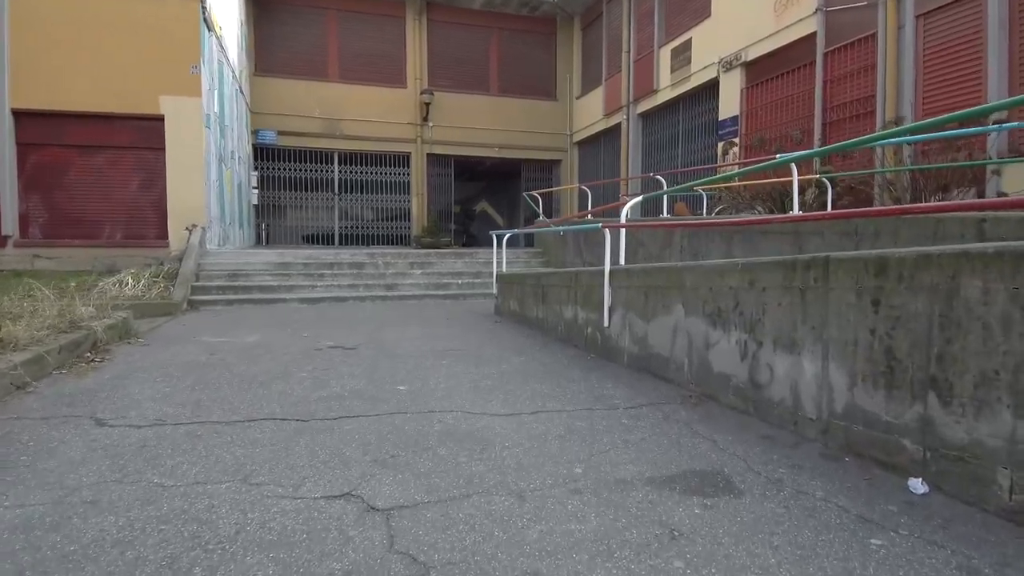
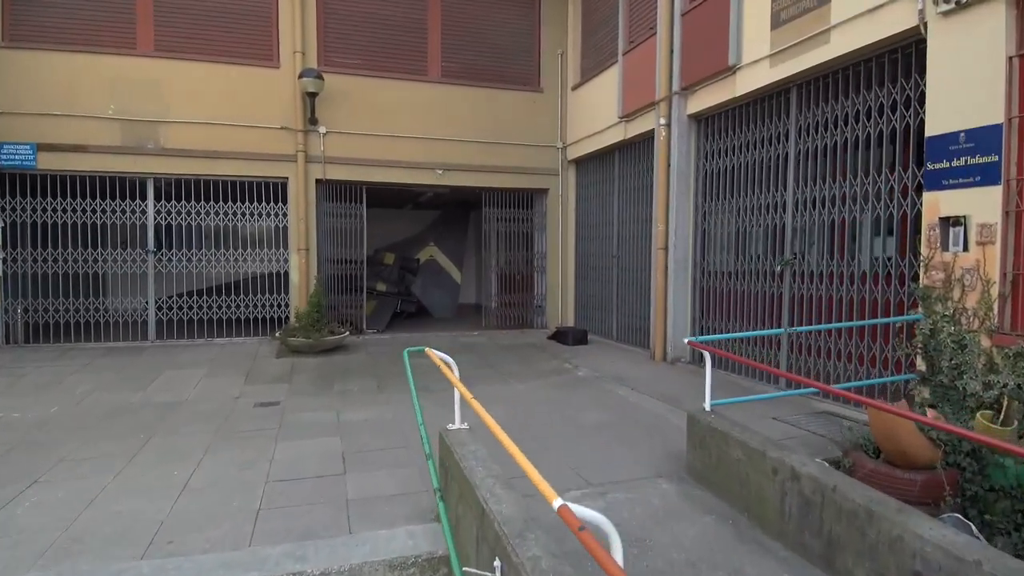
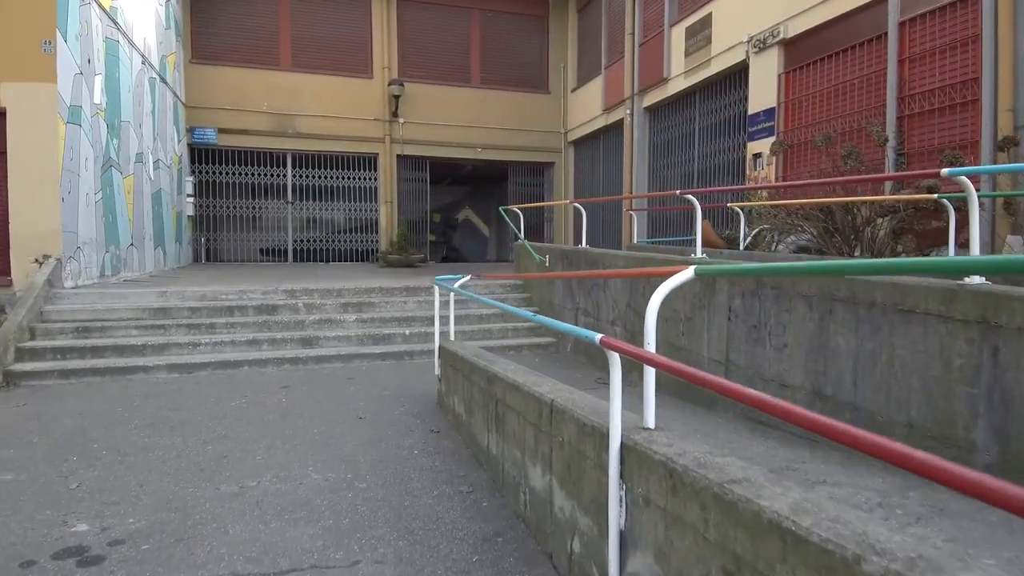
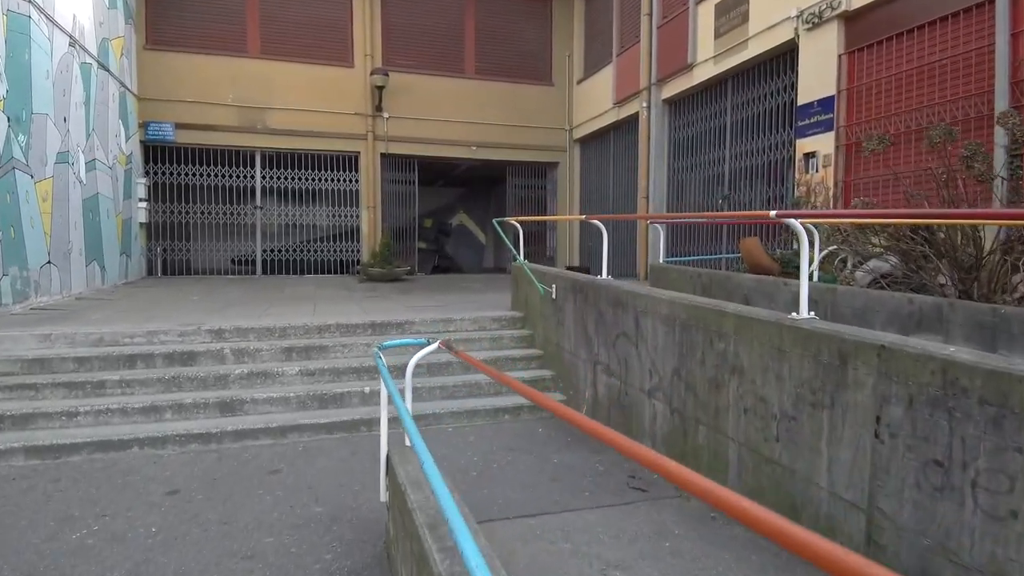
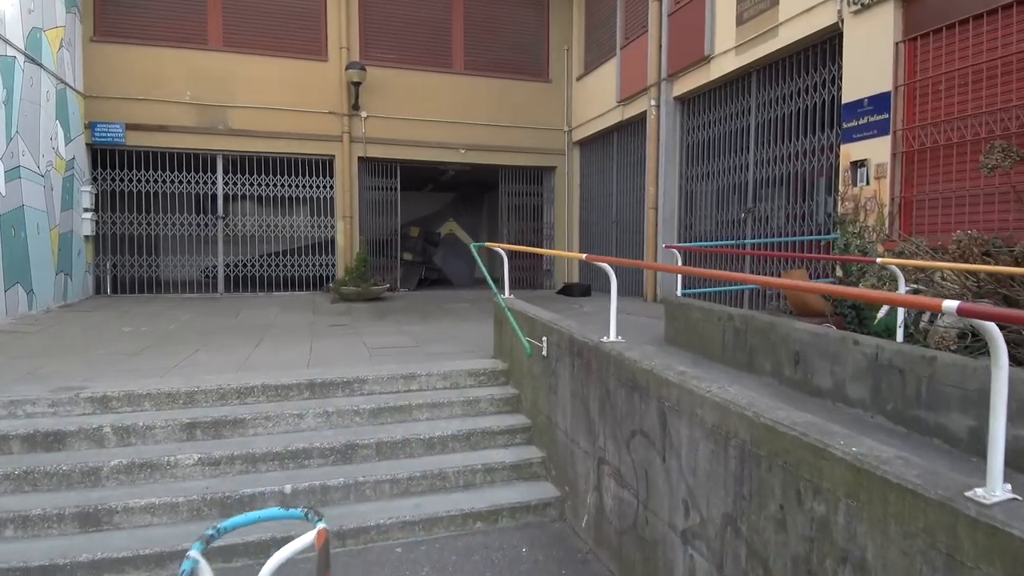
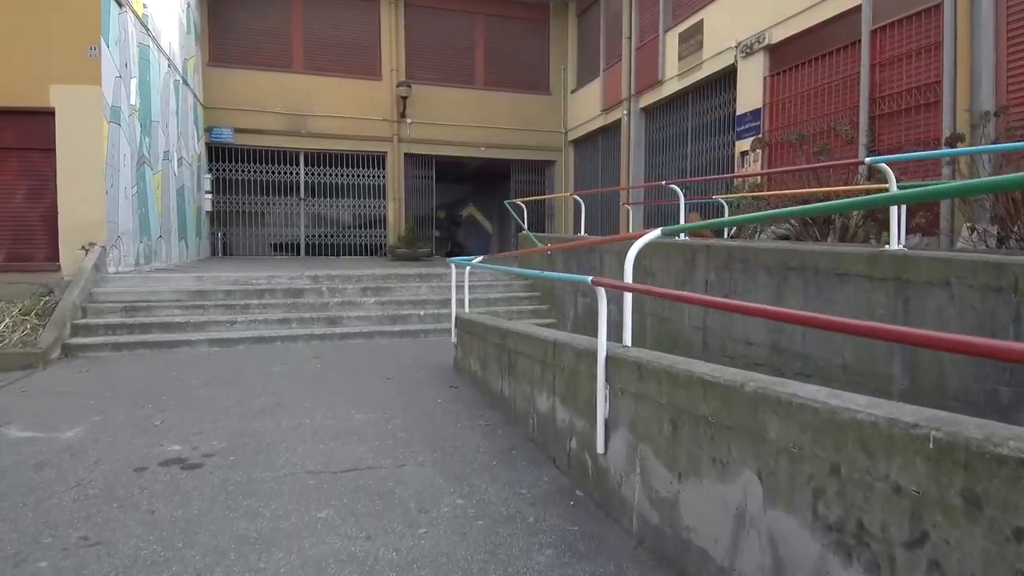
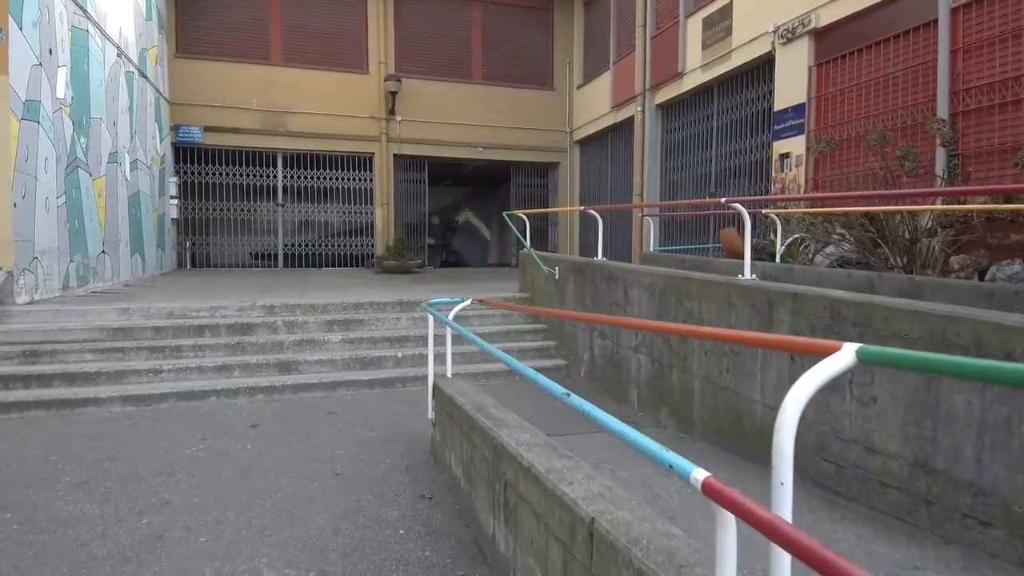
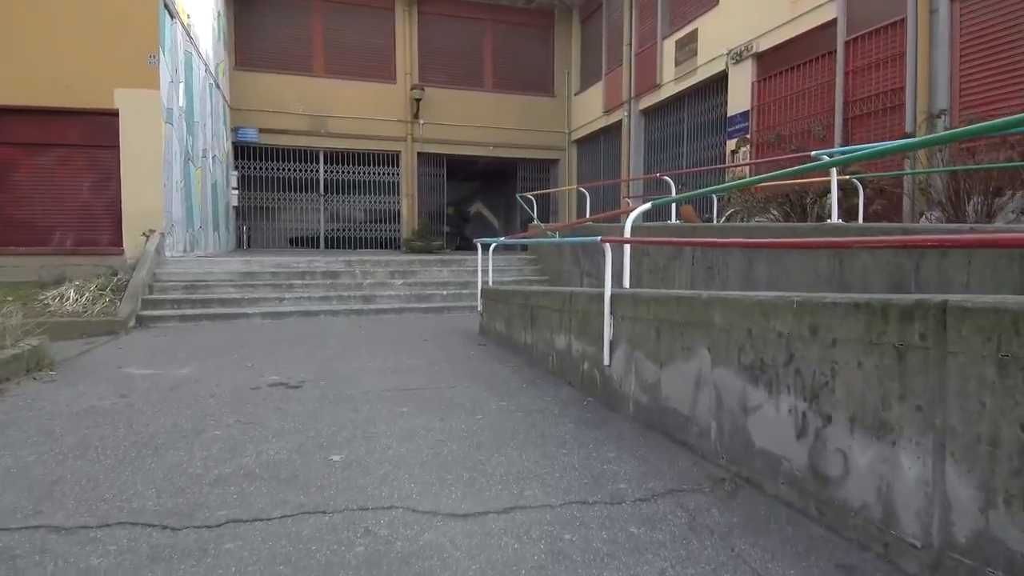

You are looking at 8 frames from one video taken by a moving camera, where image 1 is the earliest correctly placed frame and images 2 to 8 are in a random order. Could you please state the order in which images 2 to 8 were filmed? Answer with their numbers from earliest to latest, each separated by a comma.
8, 6, 3, 7, 4, 5, 2
